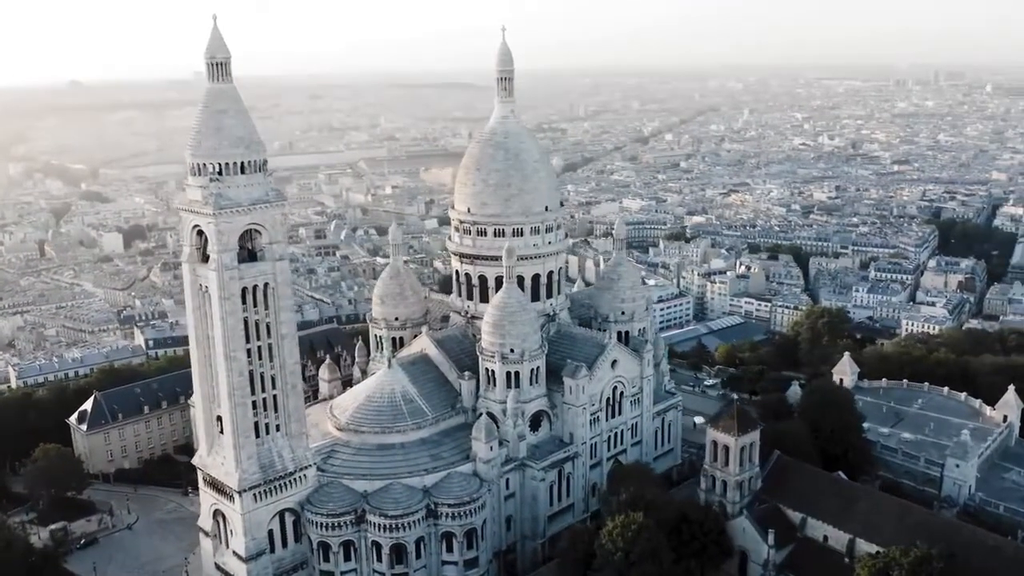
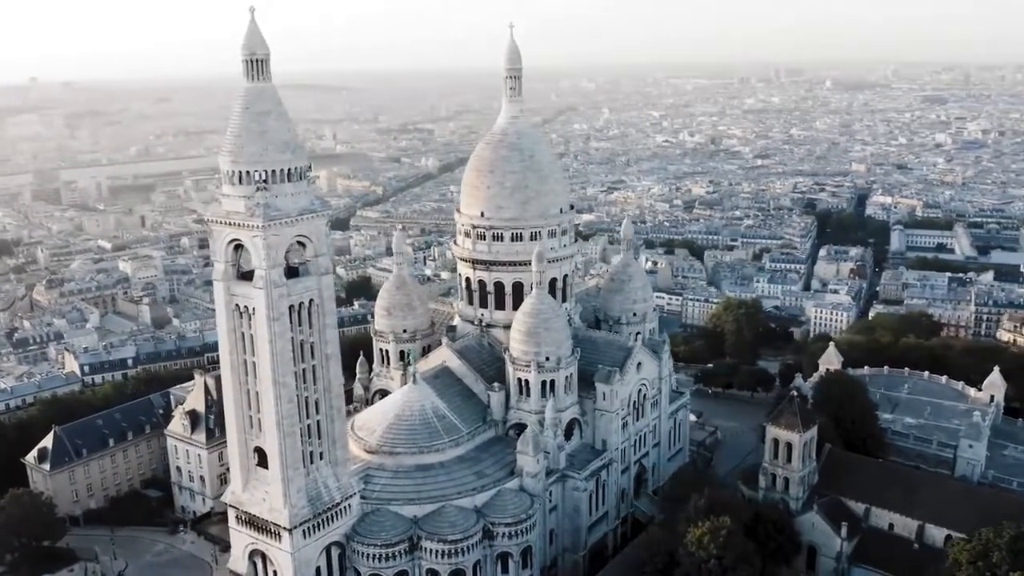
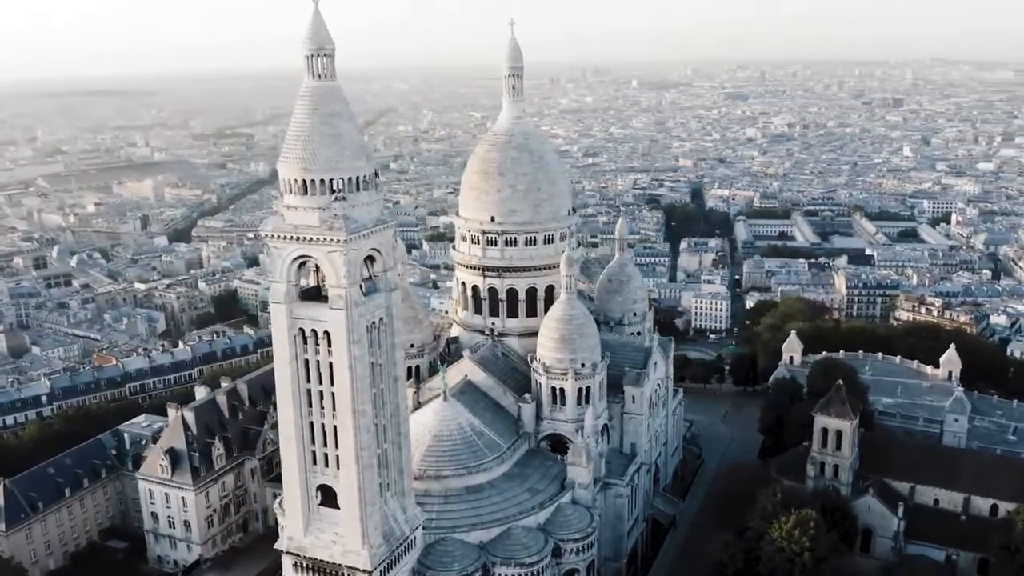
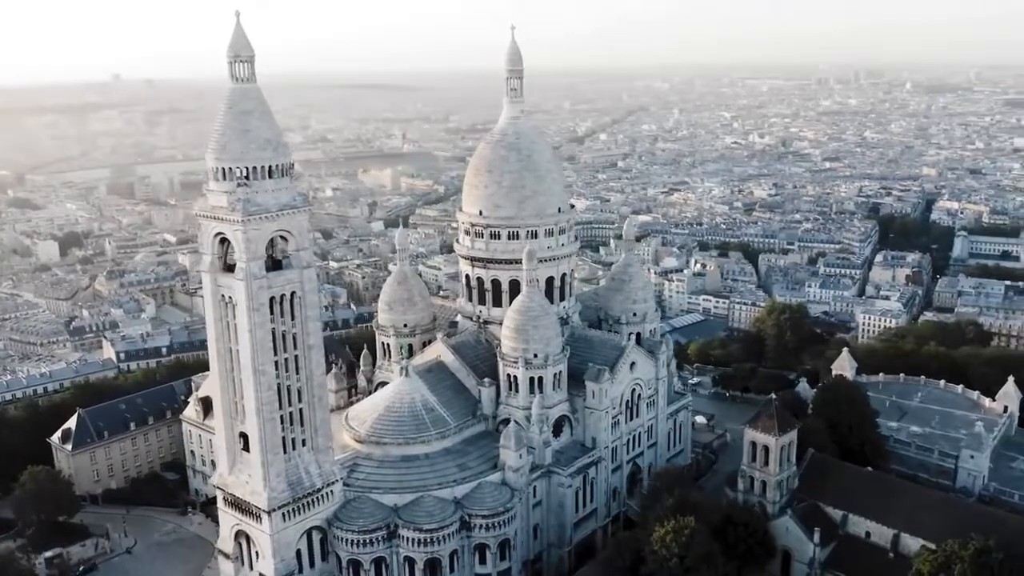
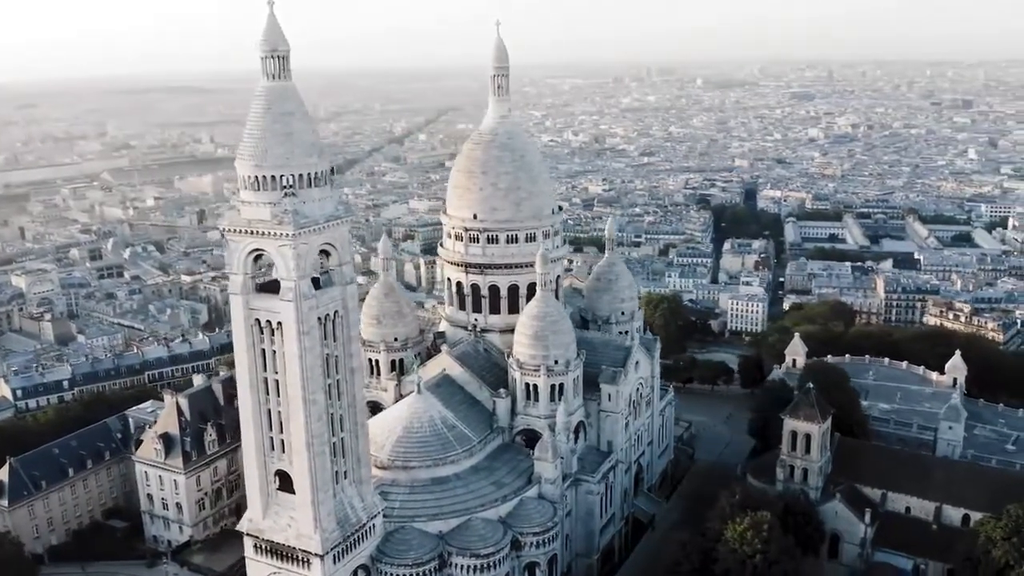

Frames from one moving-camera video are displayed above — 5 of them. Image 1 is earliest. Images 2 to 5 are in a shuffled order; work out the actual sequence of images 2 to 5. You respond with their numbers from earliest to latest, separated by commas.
4, 2, 5, 3
